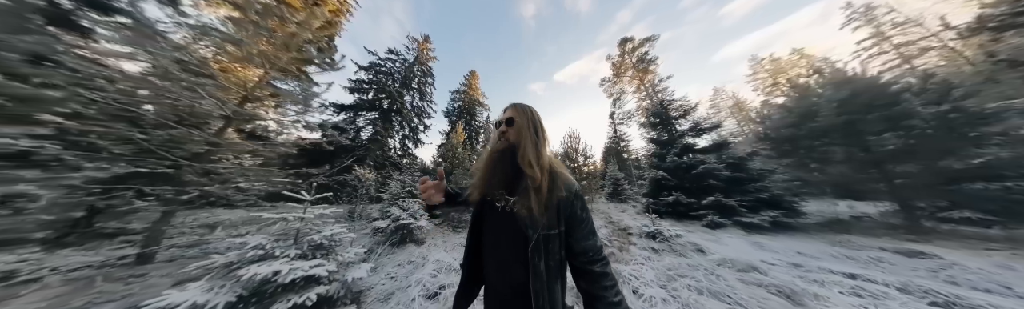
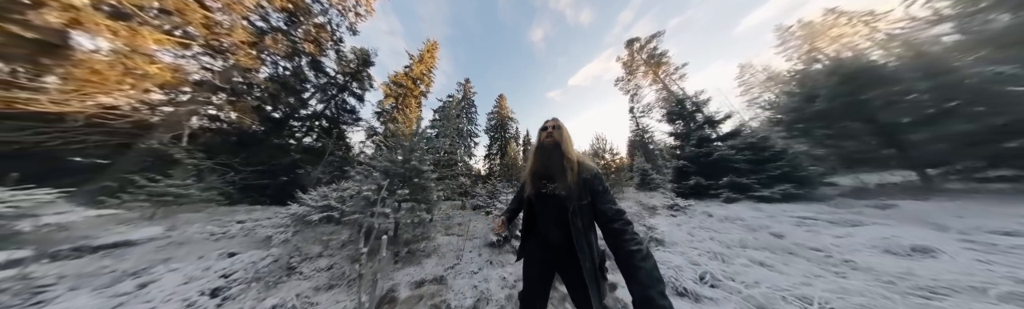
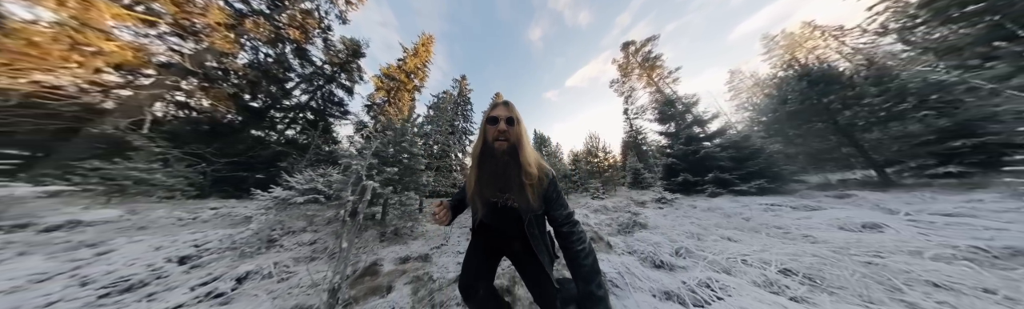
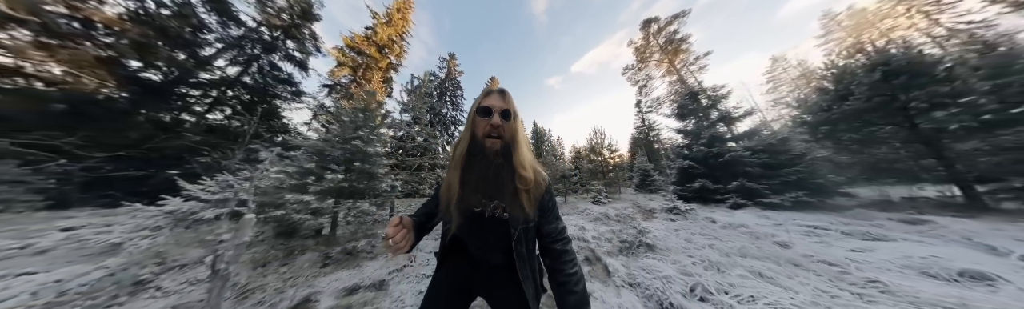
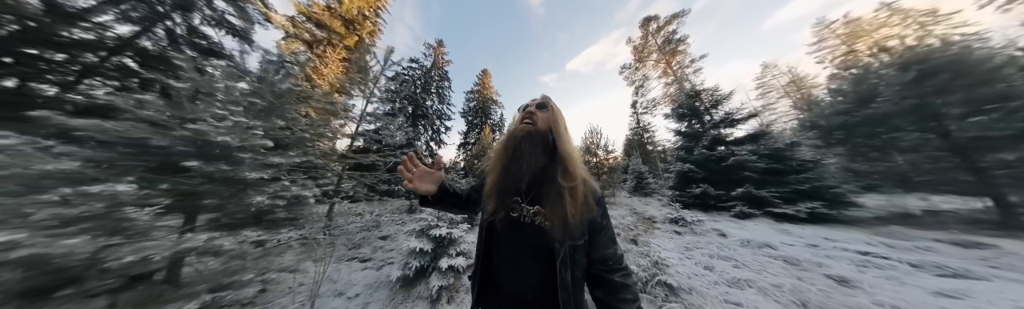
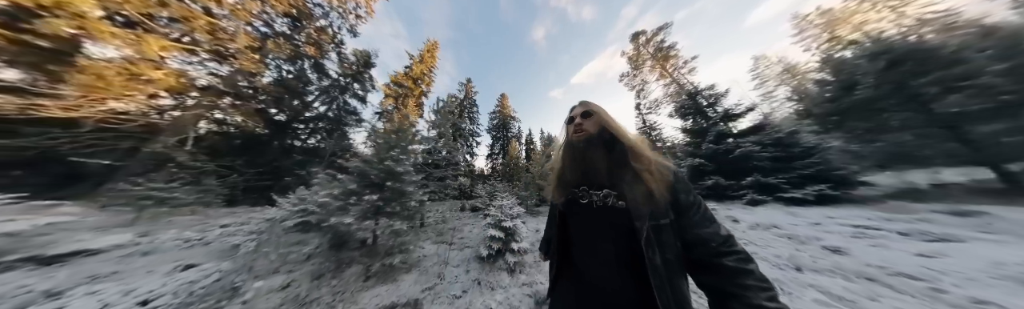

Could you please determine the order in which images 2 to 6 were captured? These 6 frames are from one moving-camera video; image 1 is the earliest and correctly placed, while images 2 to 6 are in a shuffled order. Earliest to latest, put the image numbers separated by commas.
5, 4, 3, 2, 6
